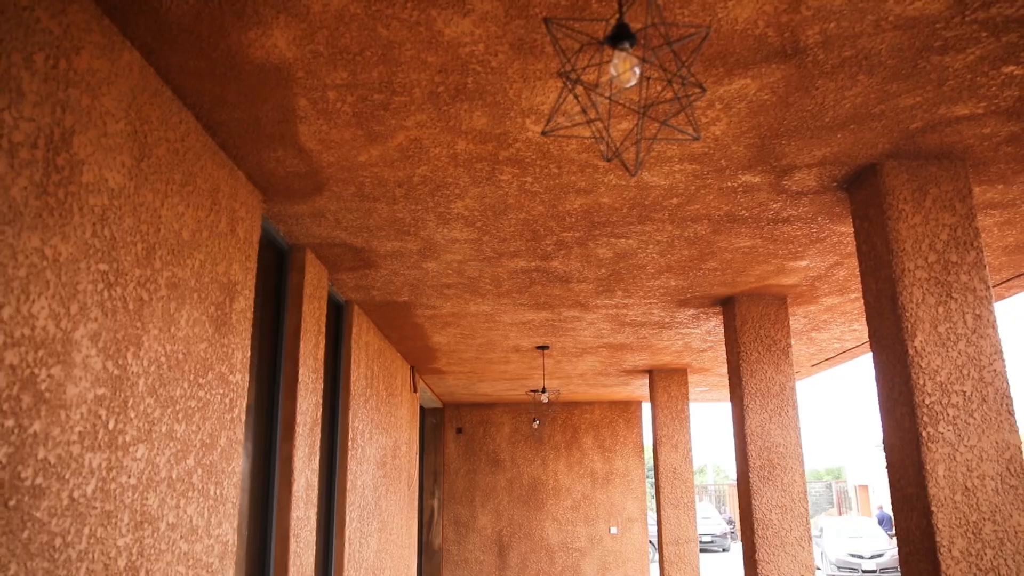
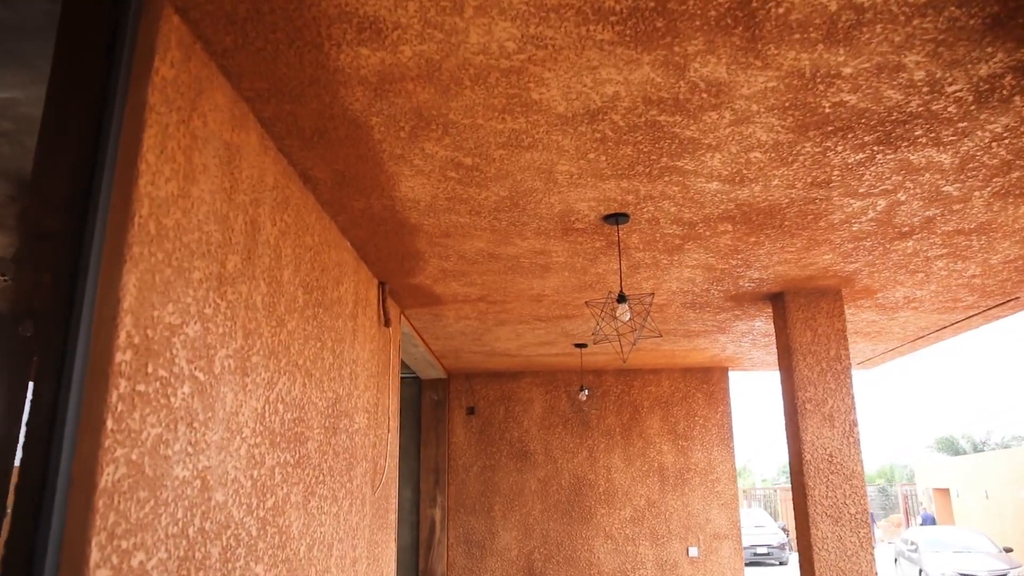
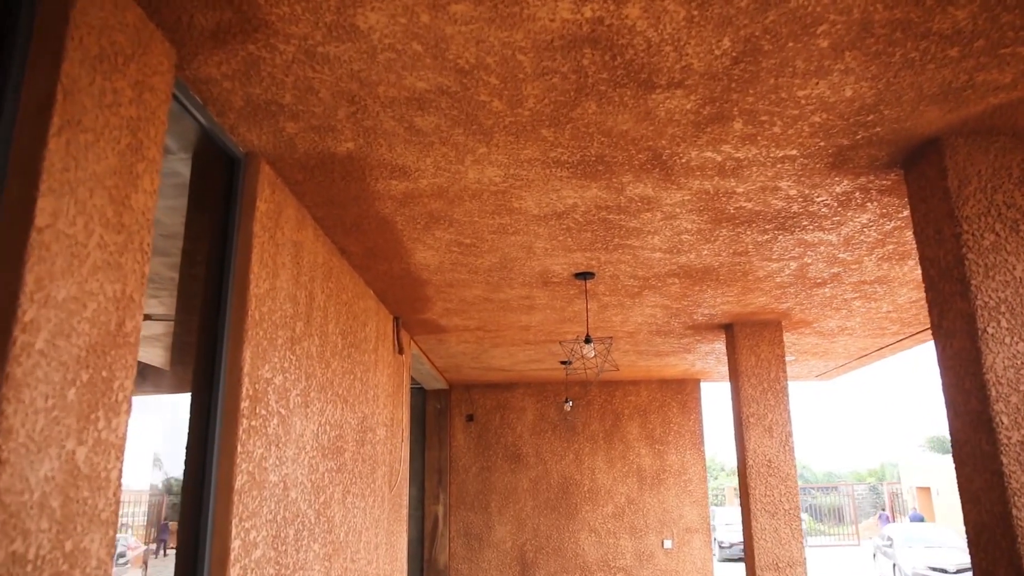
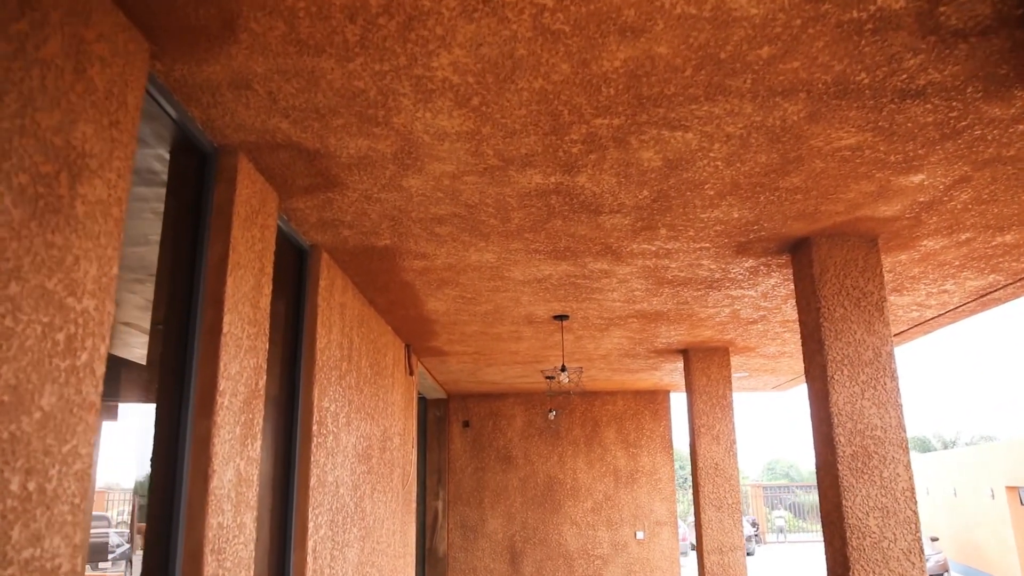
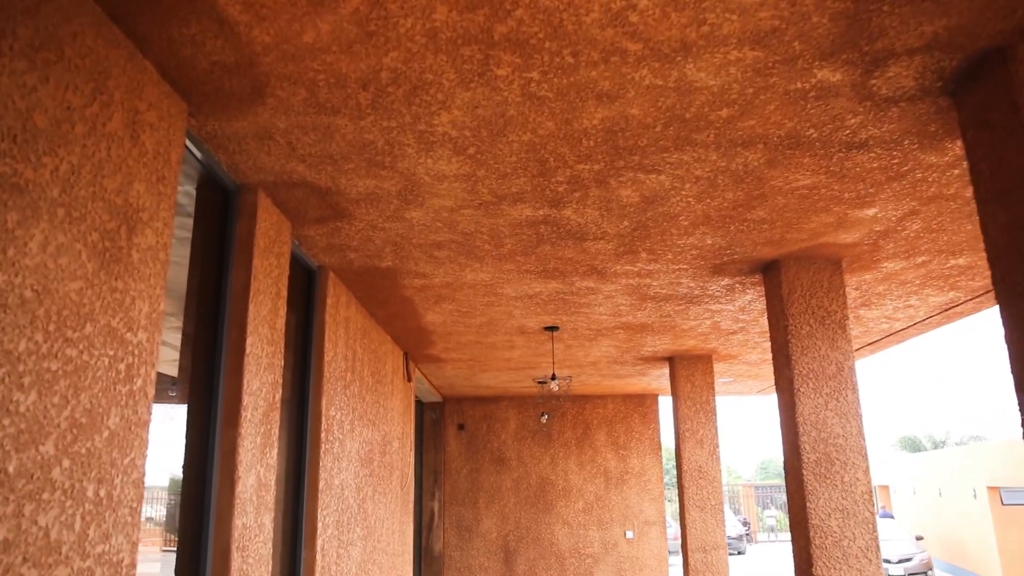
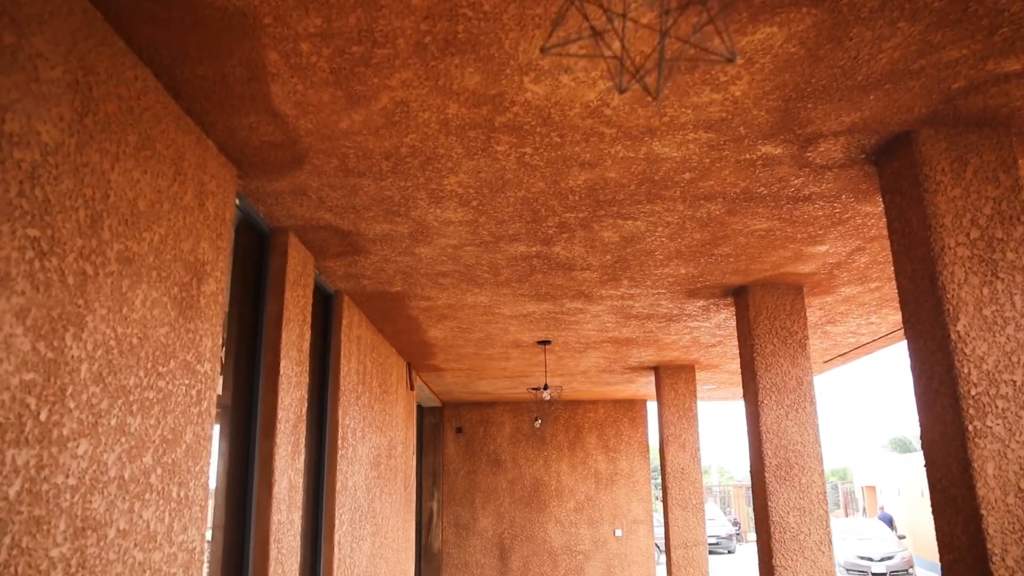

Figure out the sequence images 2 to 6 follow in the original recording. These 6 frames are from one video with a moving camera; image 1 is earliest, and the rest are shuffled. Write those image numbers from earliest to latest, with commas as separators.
6, 5, 4, 3, 2
